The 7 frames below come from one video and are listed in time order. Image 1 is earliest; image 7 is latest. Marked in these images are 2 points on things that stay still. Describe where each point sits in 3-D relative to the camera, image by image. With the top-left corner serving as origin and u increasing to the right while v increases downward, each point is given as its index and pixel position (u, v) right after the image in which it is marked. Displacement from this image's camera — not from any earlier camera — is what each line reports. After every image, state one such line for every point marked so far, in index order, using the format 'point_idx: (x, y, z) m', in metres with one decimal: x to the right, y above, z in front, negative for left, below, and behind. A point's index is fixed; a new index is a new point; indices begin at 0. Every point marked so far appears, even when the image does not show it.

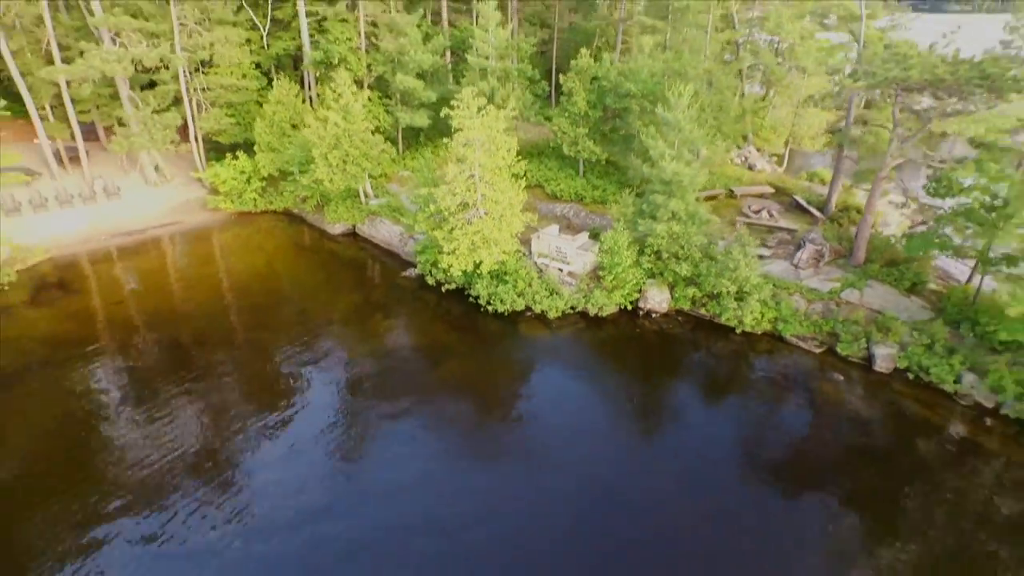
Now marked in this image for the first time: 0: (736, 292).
0: (+5.2, -0.1, +16.0) m
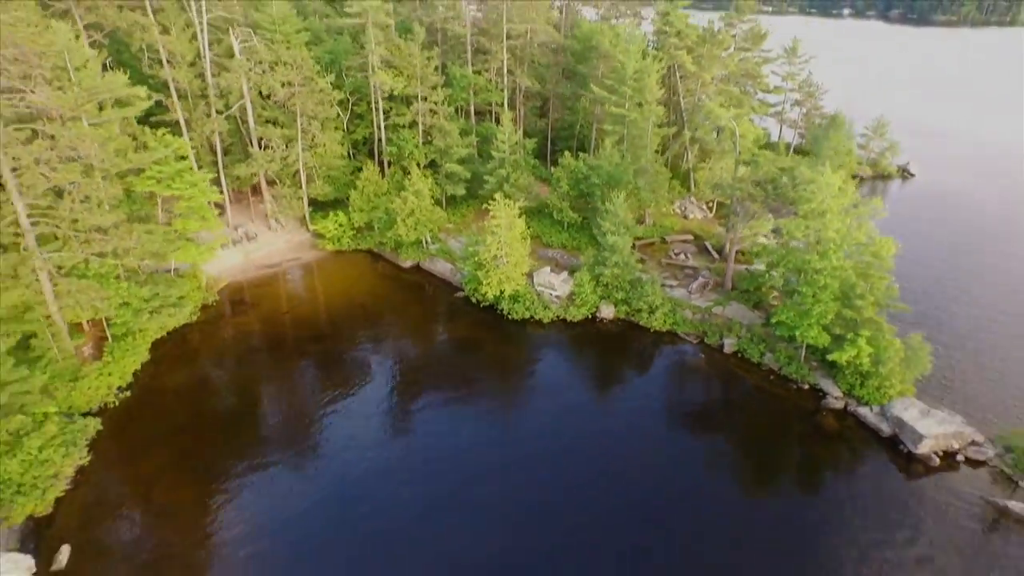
0: (+5.7, -0.8, +27.3) m
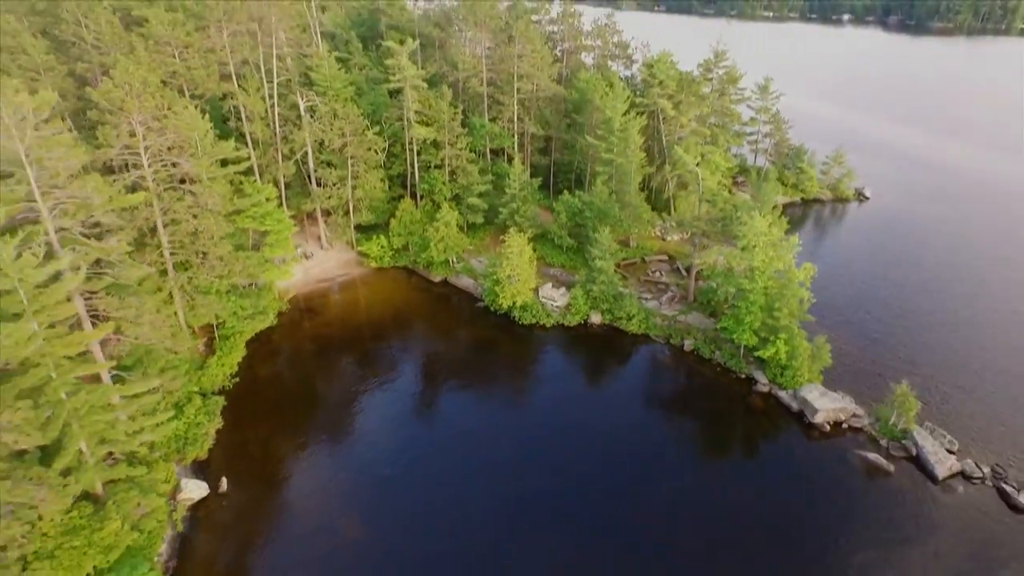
0: (+6.2, -1.4, +34.9) m
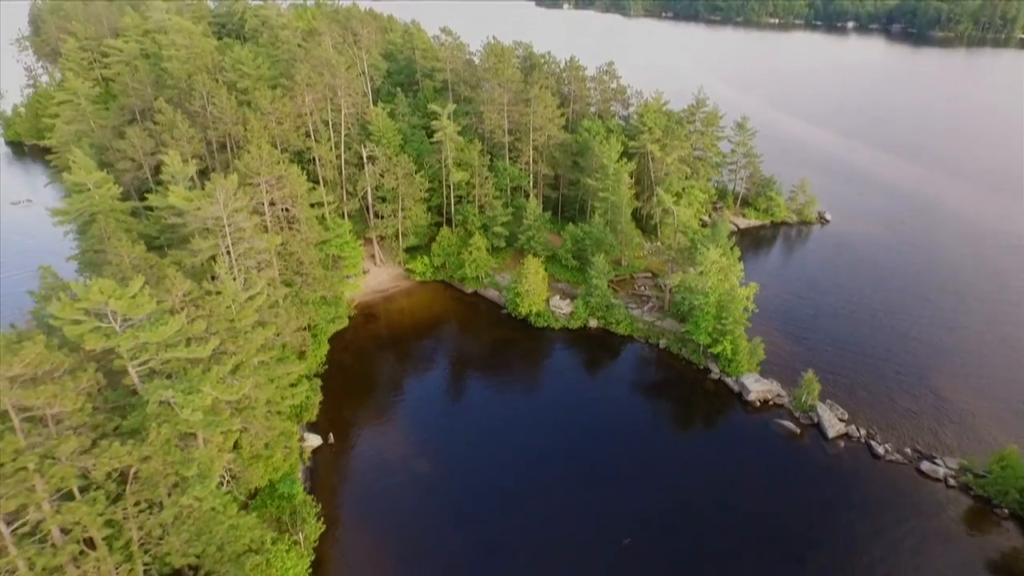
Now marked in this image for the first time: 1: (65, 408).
0: (+7.3, -2.2, +45.2) m
1: (-11.3, -3.0, +16.8) m
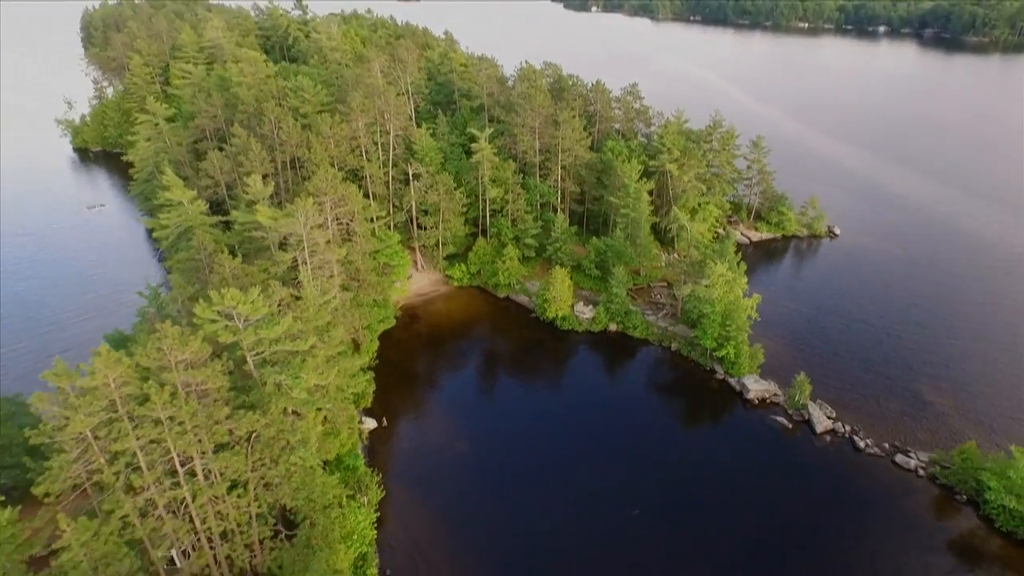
0: (+9.4, -2.8, +50.4) m
1: (-10.2, -3.3, +22.7) m
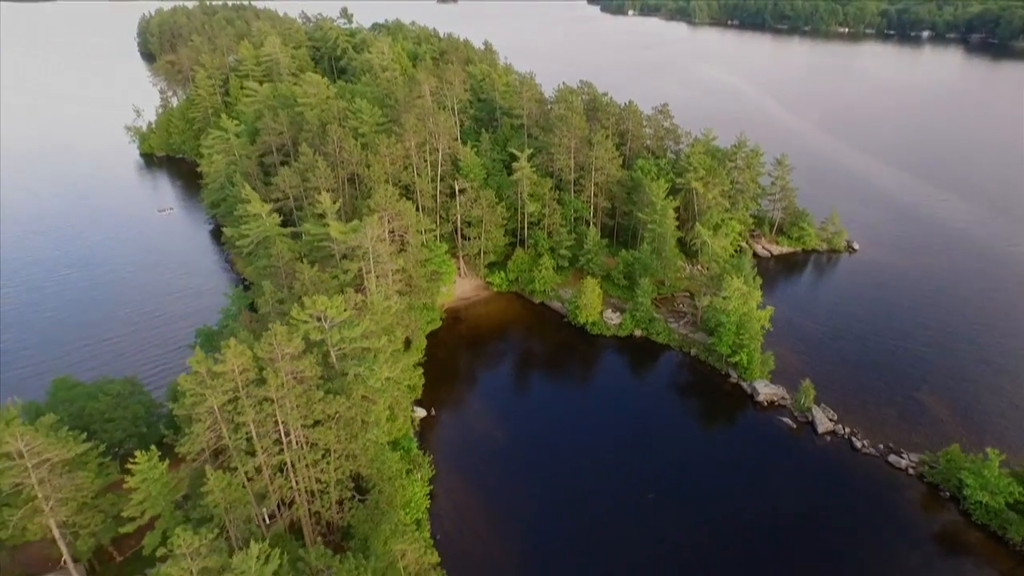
0: (+12.2, -3.6, +55.2) m
1: (-8.7, -3.6, +28.4) m
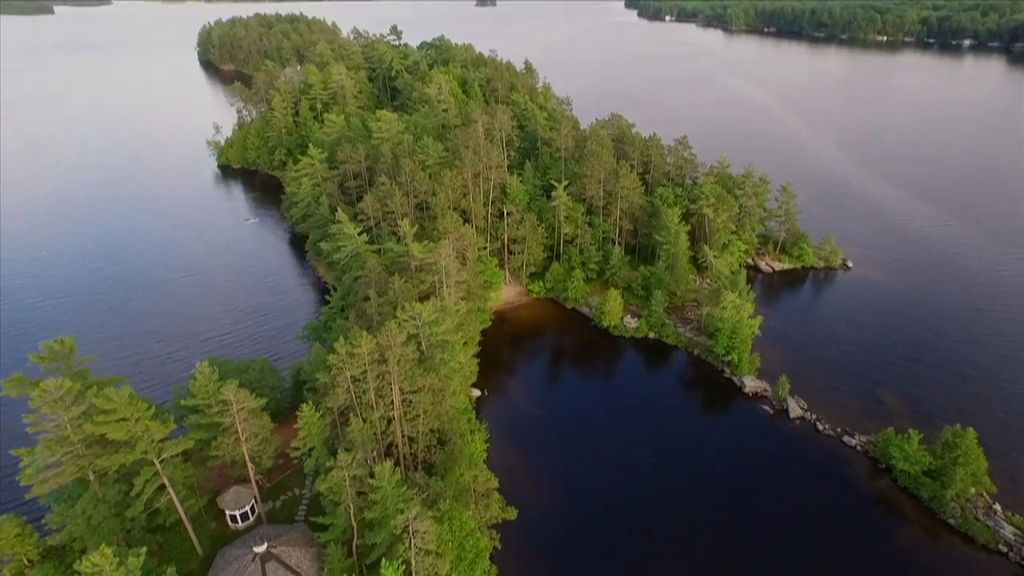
0: (+15.9, -4.7, +66.8) m
1: (-6.3, -4.2, +41.0) m
